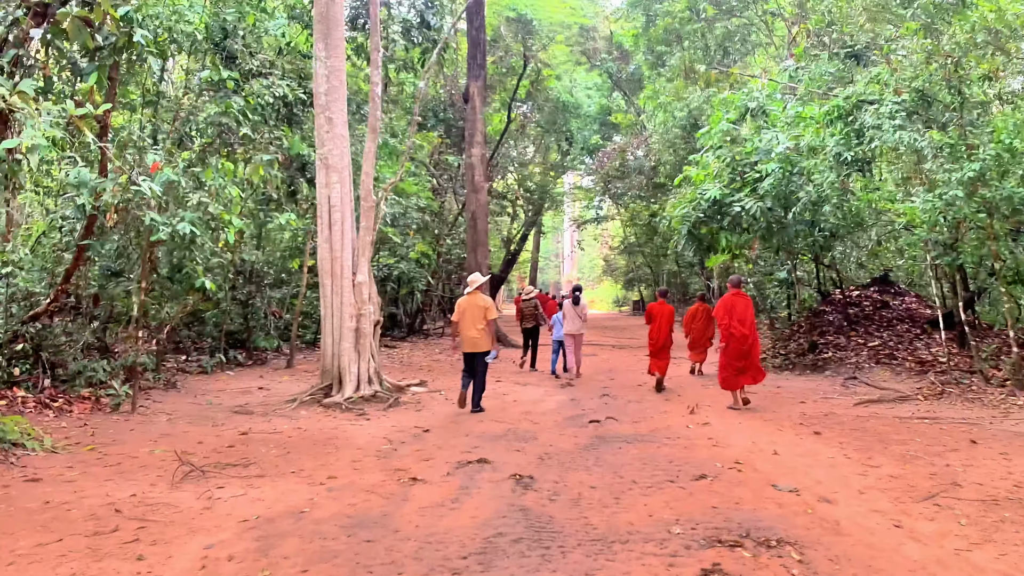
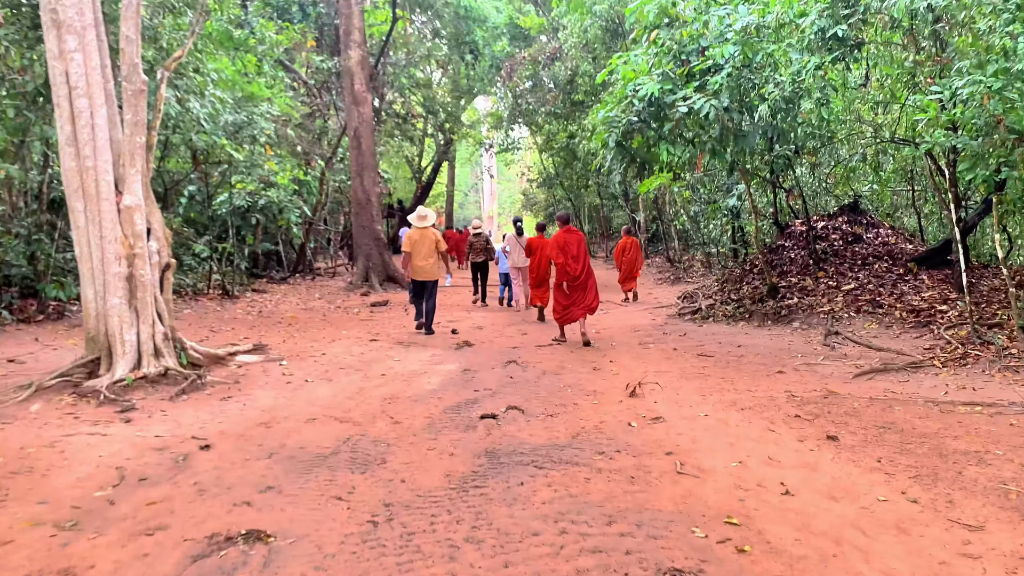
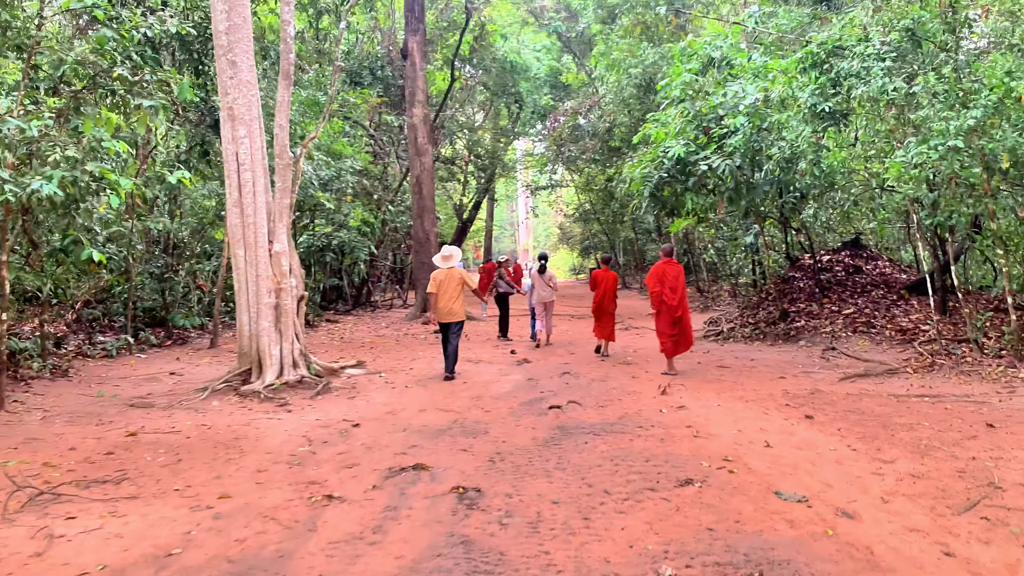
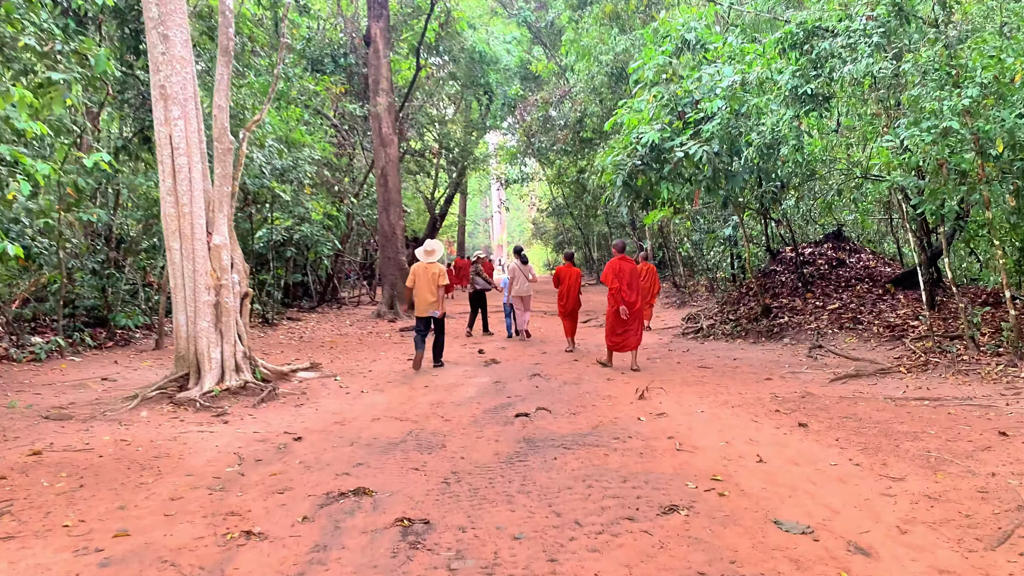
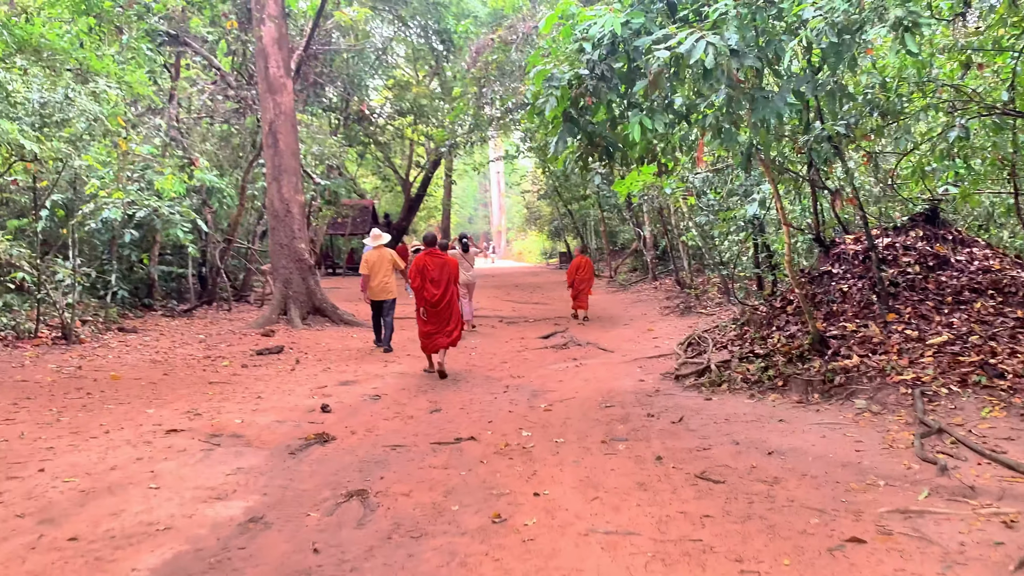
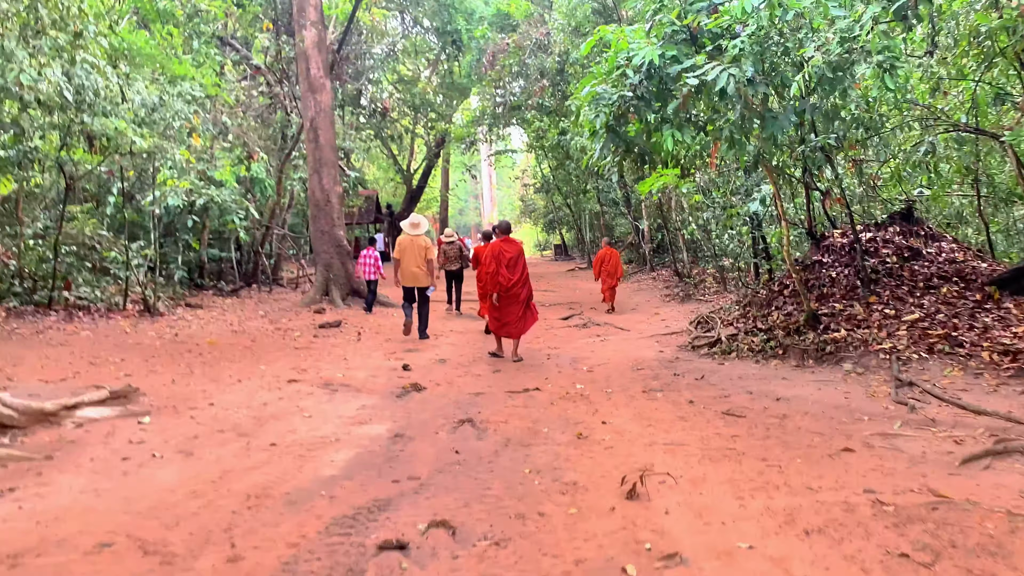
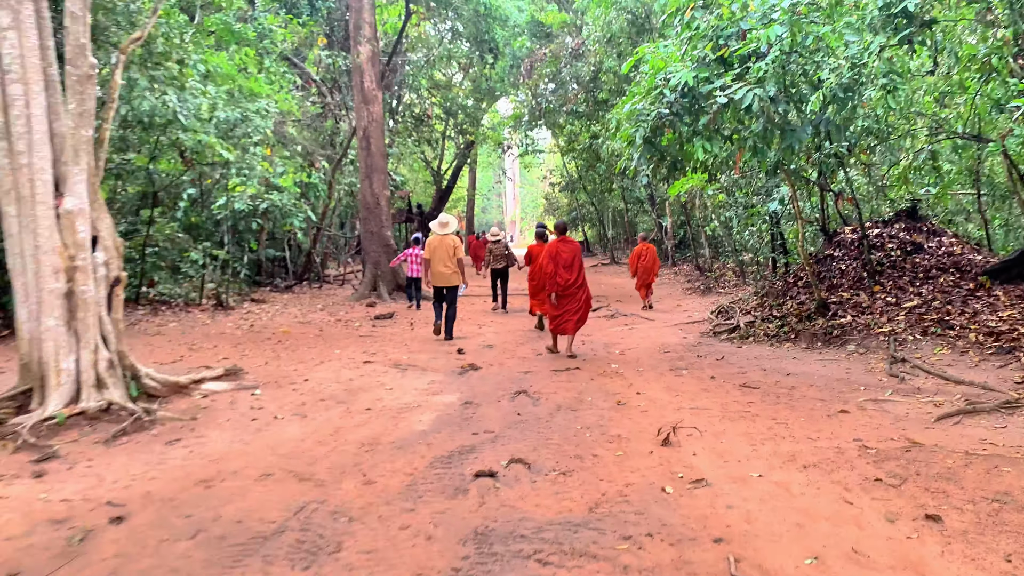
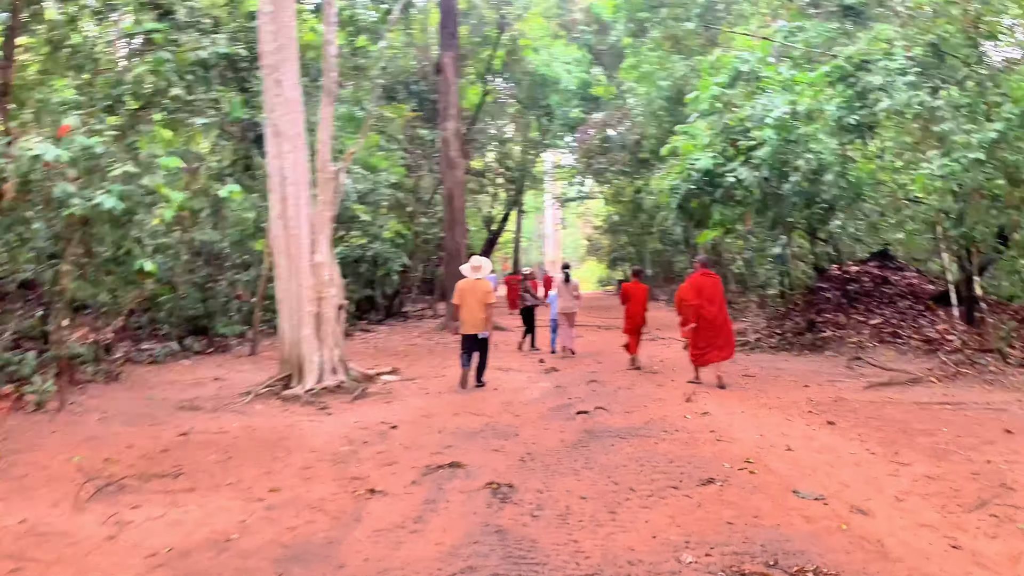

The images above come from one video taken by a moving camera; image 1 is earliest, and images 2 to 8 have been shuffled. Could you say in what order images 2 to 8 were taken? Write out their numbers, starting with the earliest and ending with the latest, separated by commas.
8, 3, 4, 2, 7, 6, 5
